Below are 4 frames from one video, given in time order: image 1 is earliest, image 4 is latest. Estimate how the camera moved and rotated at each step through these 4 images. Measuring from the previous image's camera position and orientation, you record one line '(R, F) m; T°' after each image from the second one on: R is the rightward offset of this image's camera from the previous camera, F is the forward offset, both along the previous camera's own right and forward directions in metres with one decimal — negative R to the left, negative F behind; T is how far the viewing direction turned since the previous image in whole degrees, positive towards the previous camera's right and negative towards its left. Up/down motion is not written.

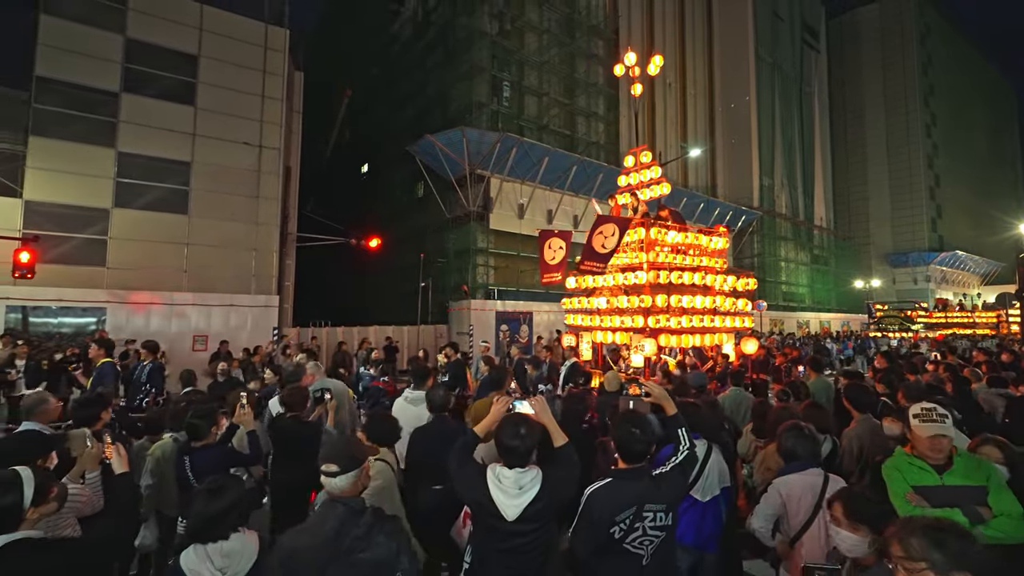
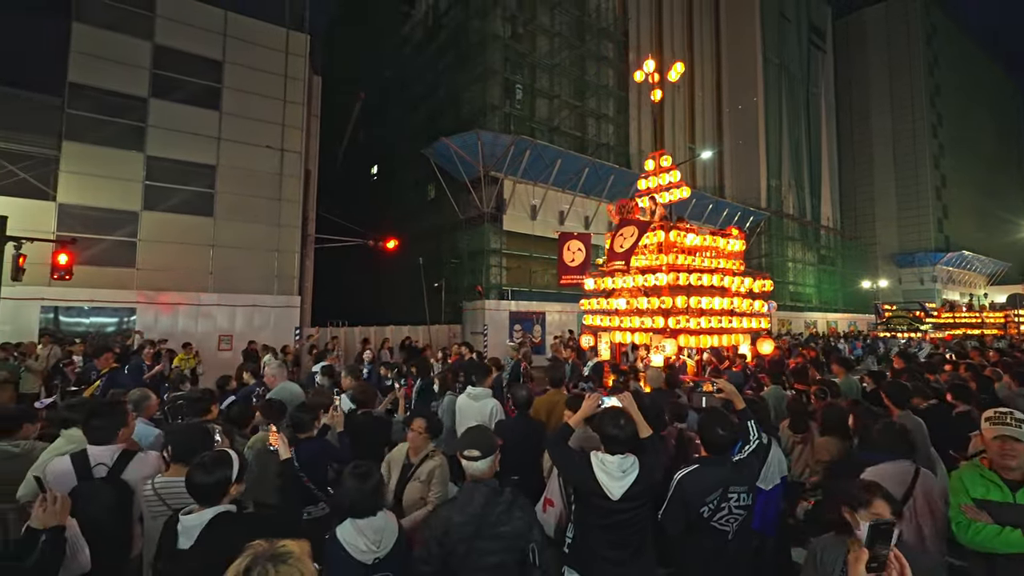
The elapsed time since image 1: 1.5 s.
(-0.6, -0.4) m; 0°
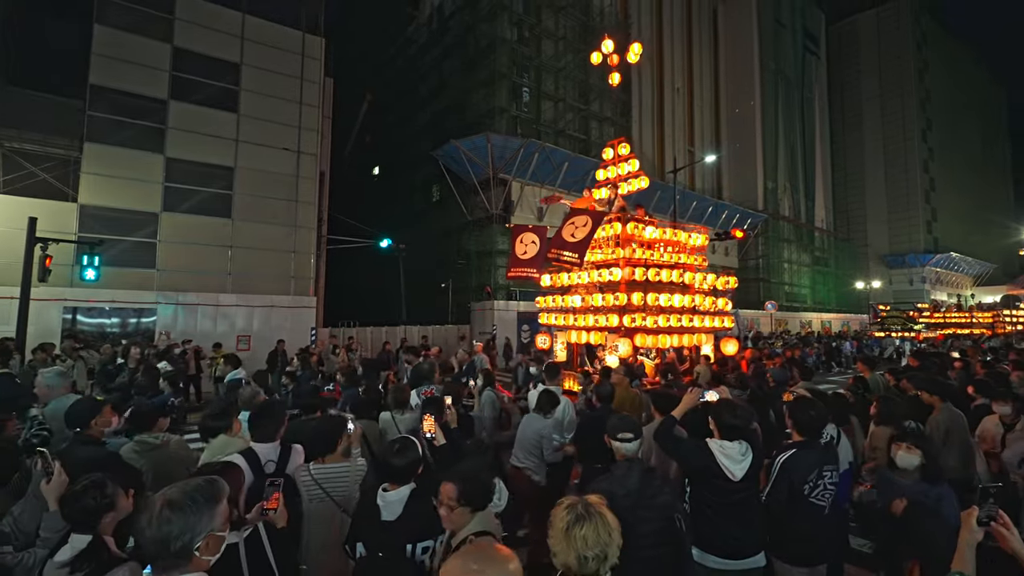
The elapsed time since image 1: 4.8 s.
(-1.0, -0.4) m; +1°
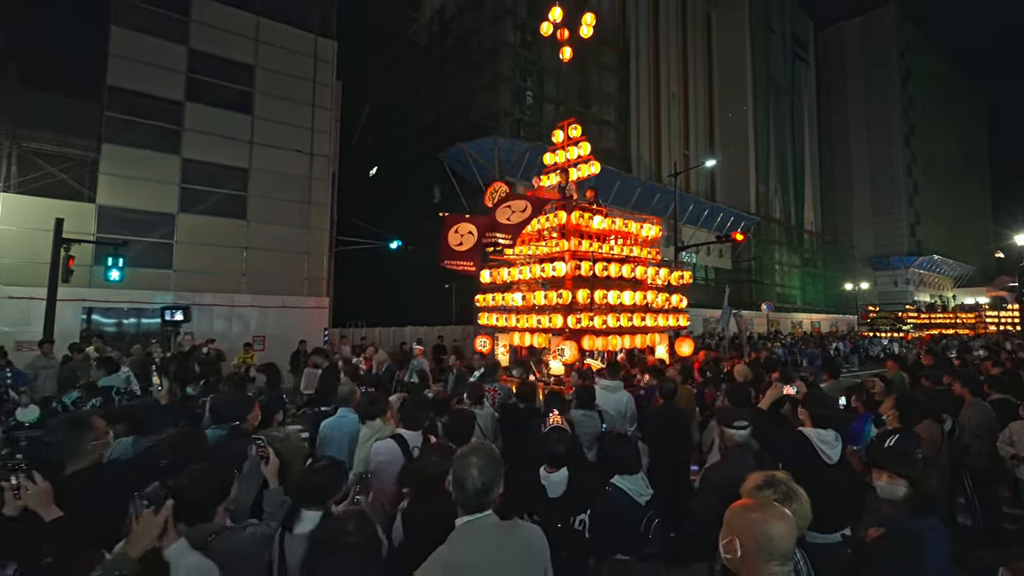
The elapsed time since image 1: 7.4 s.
(-1.0, -0.4) m; +2°
